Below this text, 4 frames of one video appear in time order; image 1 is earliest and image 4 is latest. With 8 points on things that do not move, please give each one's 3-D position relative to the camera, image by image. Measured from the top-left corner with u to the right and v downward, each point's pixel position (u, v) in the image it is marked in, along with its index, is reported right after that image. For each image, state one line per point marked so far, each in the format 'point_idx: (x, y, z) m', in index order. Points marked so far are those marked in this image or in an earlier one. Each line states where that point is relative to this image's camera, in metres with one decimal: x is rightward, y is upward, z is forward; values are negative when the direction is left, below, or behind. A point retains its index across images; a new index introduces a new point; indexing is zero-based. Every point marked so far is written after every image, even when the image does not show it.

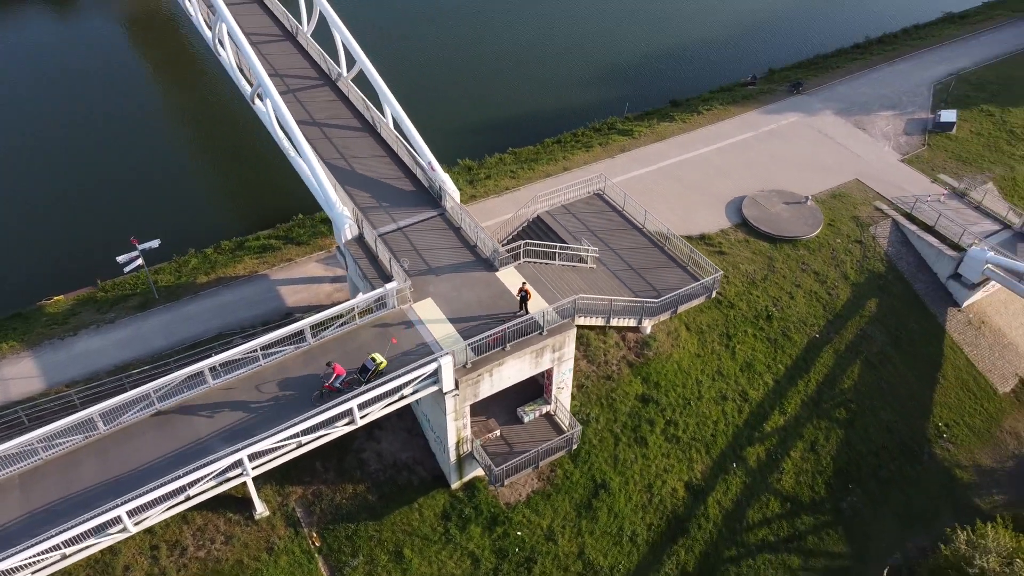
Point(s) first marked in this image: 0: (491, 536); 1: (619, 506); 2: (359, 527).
0: (-0.5, -5.8, +18.8) m
1: (+2.6, -5.3, +19.8) m
2: (-3.5, -5.4, +18.3) m
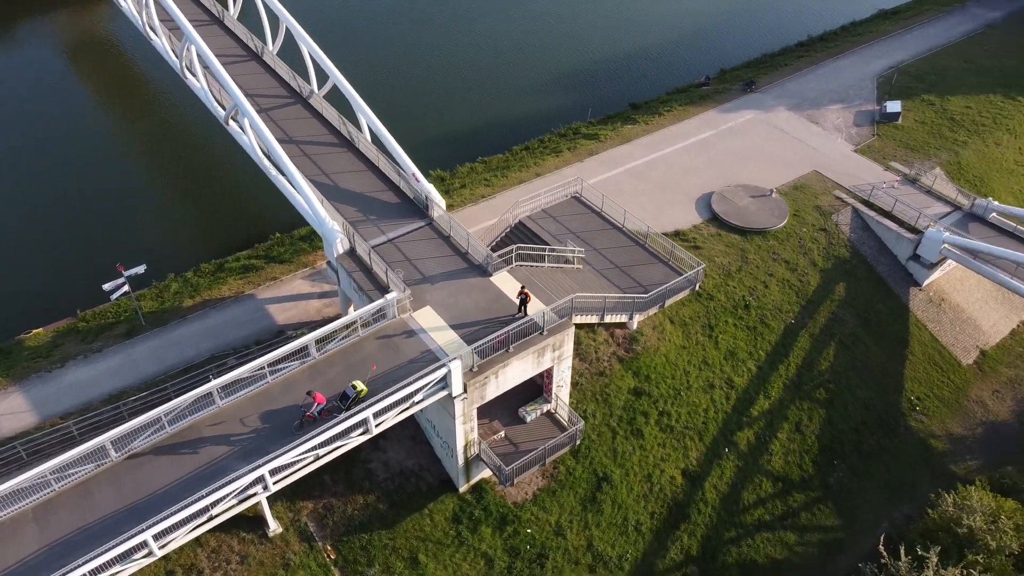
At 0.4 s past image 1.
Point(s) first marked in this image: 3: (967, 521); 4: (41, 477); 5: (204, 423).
0: (-0.2, -5.9, +19.2) m
1: (+2.8, -5.3, +20.4) m
2: (-3.2, -5.7, +18.4) m
3: (+10.3, -5.4, +18.3) m
4: (-8.8, -3.6, +15.2) m
5: (-6.4, -2.8, +16.7) m
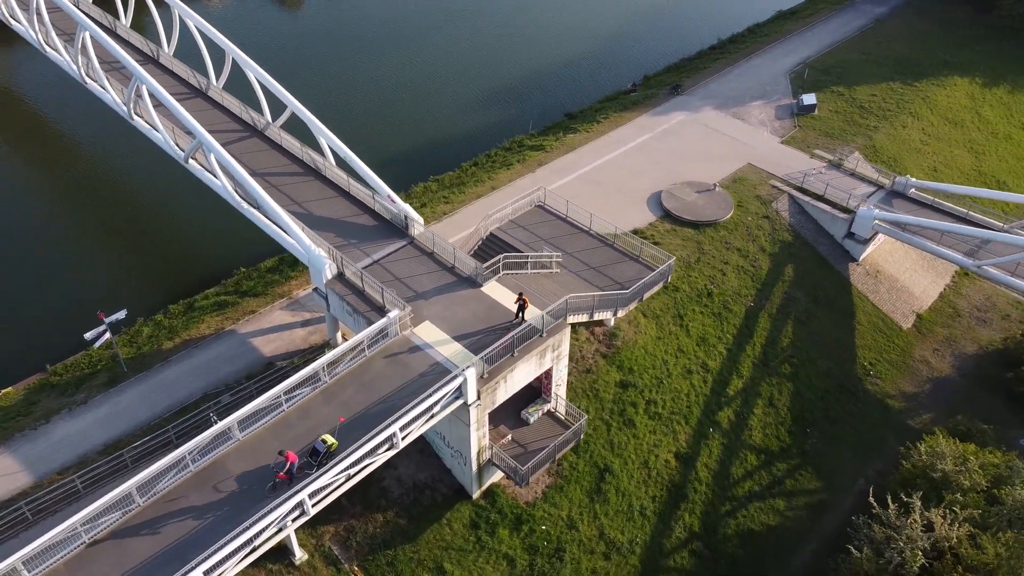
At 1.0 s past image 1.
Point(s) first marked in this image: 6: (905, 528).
0: (+0.2, -6.1, +19.8) m
1: (+3.0, -5.2, +21.3) m
2: (-2.7, -6.1, +18.7) m
3: (+10.7, -4.5, +20.1) m
4: (-8.1, -4.5, +14.9) m
5: (-5.9, -3.5, +16.7) m
6: (+9.2, -5.6, +18.7) m
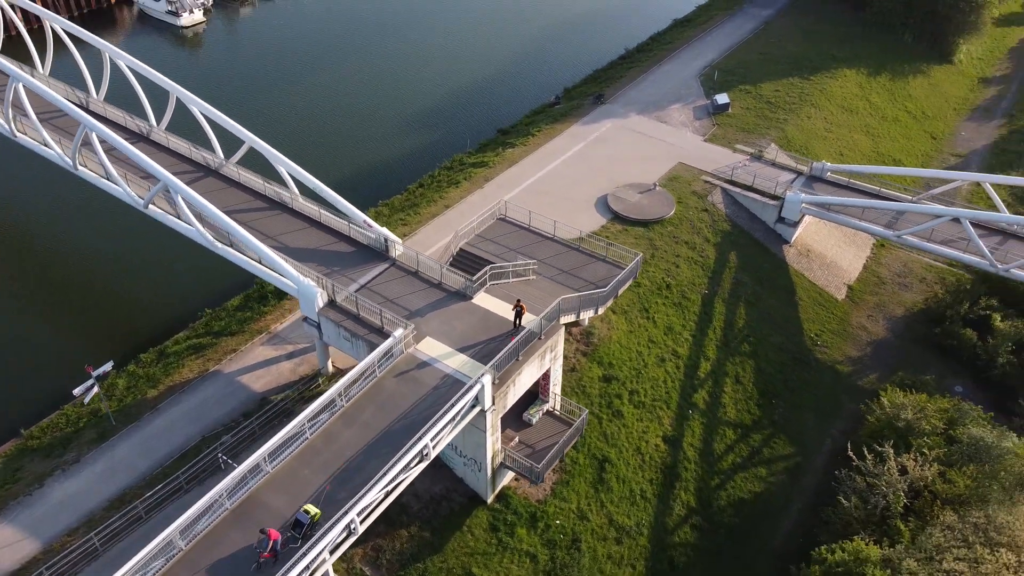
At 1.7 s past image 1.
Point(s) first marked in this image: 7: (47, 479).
0: (+0.6, -6.2, +20.6) m
1: (+3.1, -5.1, +22.5) m
2: (-2.0, -6.5, +19.2) m
3: (+10.8, -3.6, +22.3) m
4: (-7.1, -5.4, +14.7) m
5: (-5.3, -4.2, +16.8) m
6: (+9.6, -4.8, +20.7) m
7: (-11.5, -4.7, +20.0) m
